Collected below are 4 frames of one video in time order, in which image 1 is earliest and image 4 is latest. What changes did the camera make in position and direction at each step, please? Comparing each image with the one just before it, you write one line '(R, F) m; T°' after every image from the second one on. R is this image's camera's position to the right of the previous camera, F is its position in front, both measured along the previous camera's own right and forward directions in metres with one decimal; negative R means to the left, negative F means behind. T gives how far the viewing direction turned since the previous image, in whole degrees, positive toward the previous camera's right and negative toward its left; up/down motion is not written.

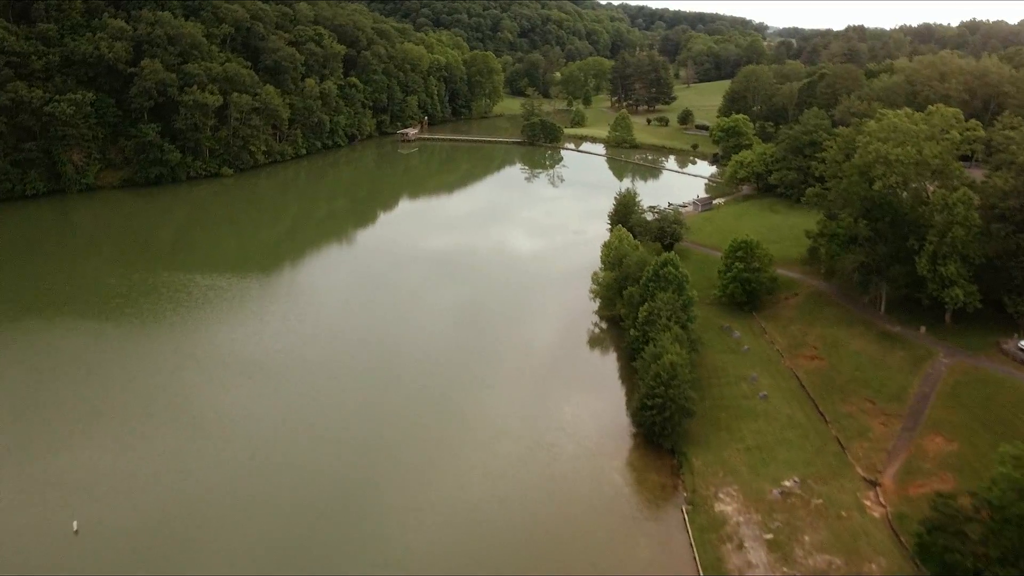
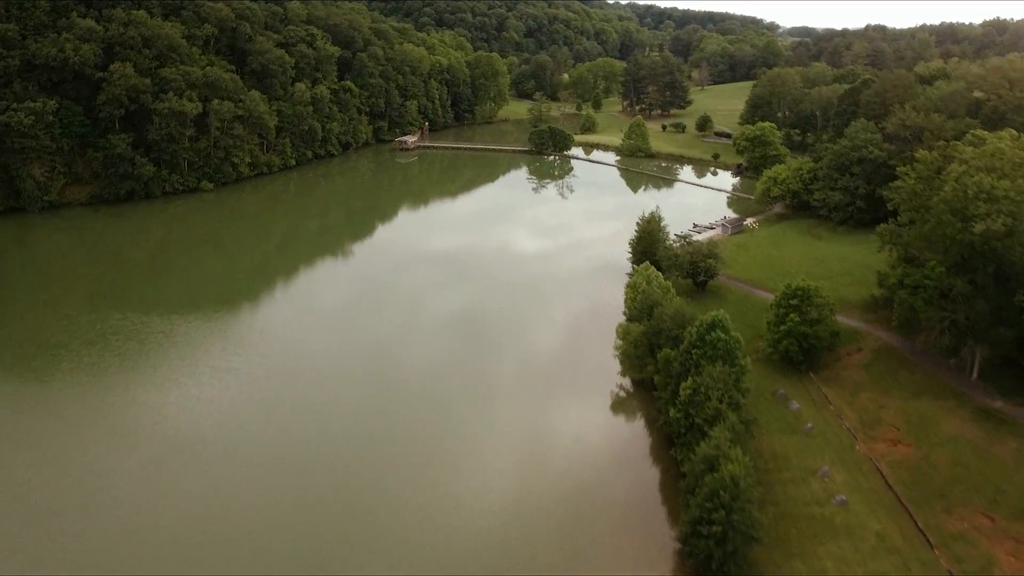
(-0.1, +5.9) m; 0°
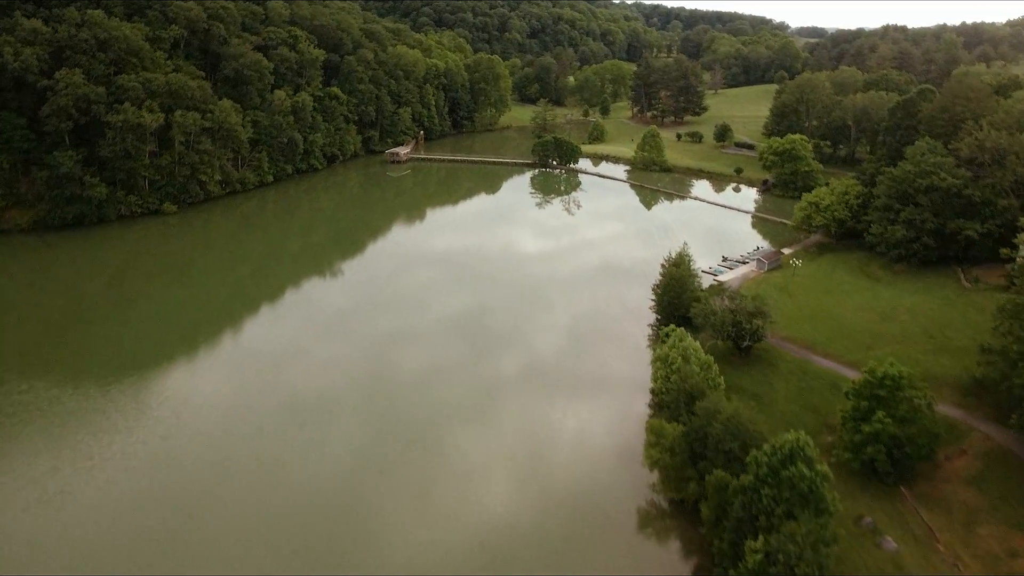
(+0.2, +7.0) m; 0°
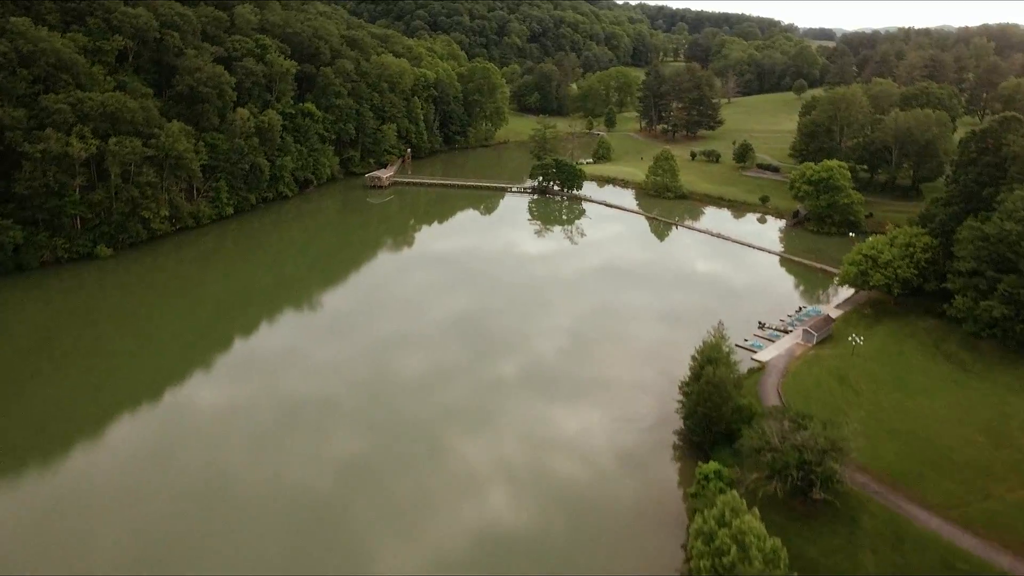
(+0.7, +8.1) m; 0°
